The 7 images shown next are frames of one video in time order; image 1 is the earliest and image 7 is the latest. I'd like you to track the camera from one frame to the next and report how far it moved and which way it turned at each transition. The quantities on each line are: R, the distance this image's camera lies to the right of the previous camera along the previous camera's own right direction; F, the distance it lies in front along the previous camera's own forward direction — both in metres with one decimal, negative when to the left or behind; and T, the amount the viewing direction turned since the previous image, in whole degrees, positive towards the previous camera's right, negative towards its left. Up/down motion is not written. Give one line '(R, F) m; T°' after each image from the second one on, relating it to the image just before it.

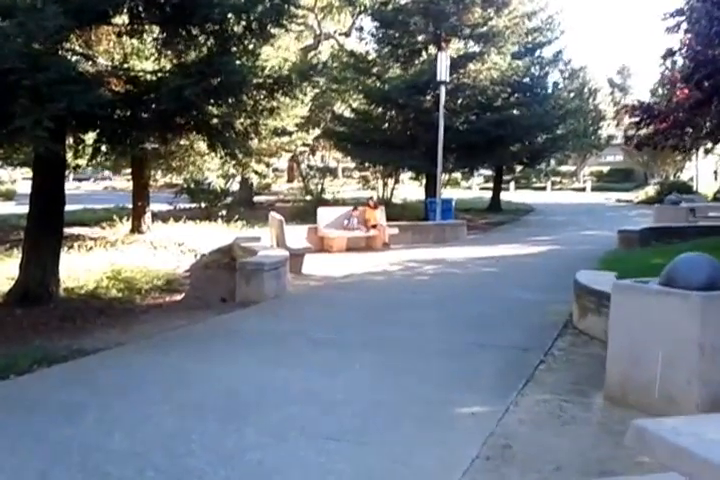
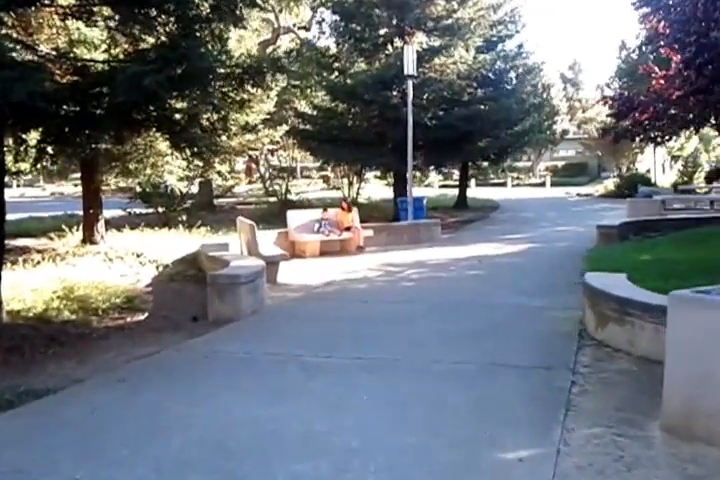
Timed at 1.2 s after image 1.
(-0.4, +0.9) m; +4°
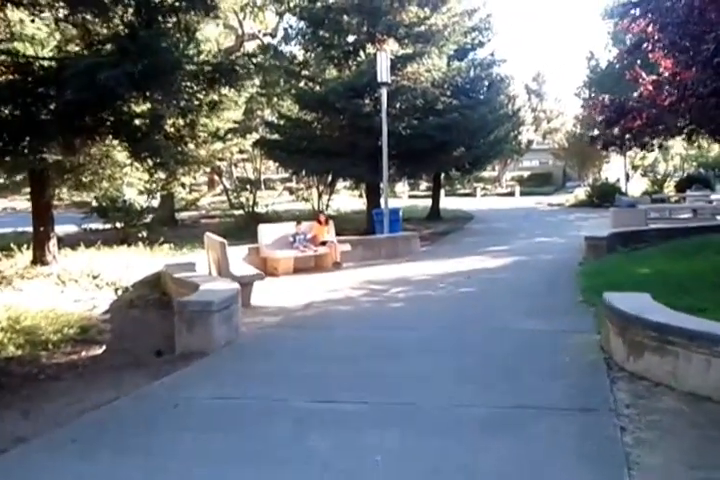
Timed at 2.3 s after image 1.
(-0.3, +1.0) m; +3°
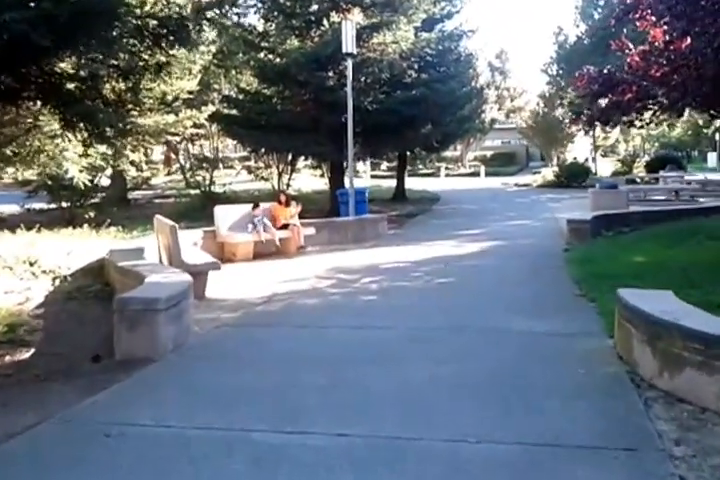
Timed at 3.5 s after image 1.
(-0.2, +1.2) m; +4°
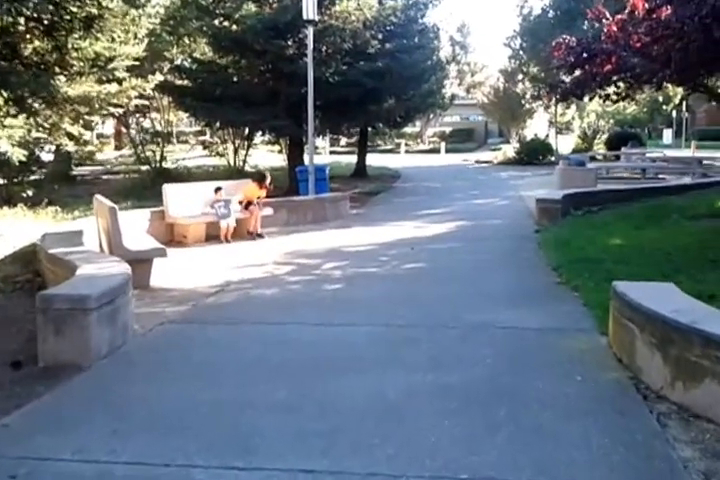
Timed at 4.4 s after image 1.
(0.0, +0.8) m; +4°
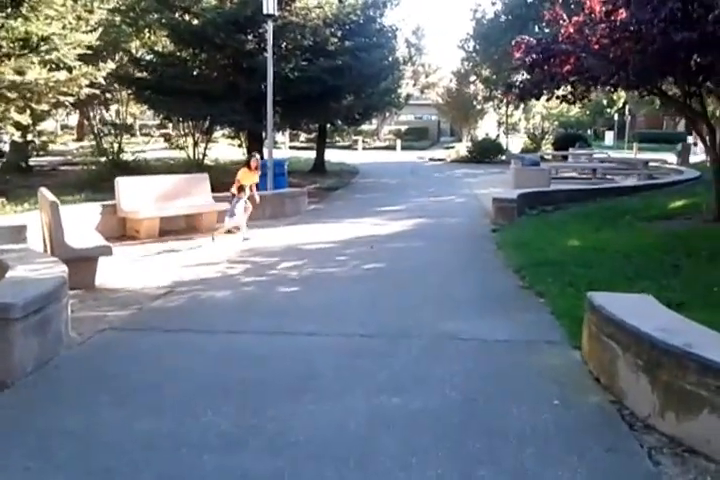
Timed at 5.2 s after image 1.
(0.0, +0.2) m; +4°
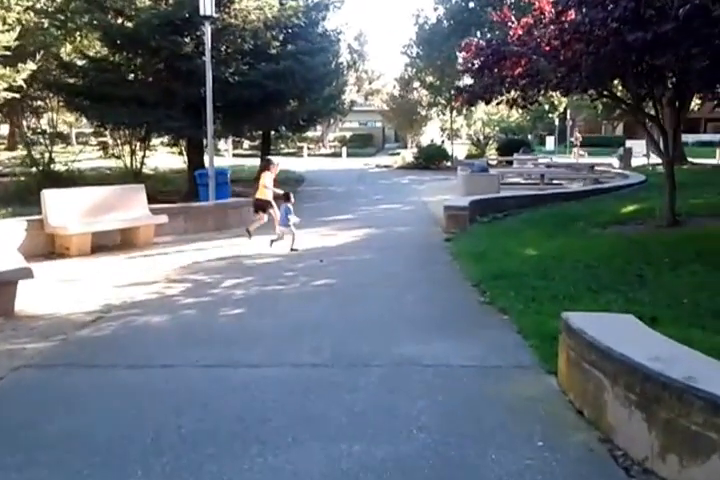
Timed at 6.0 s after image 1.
(0.0, +0.6) m; +5°
